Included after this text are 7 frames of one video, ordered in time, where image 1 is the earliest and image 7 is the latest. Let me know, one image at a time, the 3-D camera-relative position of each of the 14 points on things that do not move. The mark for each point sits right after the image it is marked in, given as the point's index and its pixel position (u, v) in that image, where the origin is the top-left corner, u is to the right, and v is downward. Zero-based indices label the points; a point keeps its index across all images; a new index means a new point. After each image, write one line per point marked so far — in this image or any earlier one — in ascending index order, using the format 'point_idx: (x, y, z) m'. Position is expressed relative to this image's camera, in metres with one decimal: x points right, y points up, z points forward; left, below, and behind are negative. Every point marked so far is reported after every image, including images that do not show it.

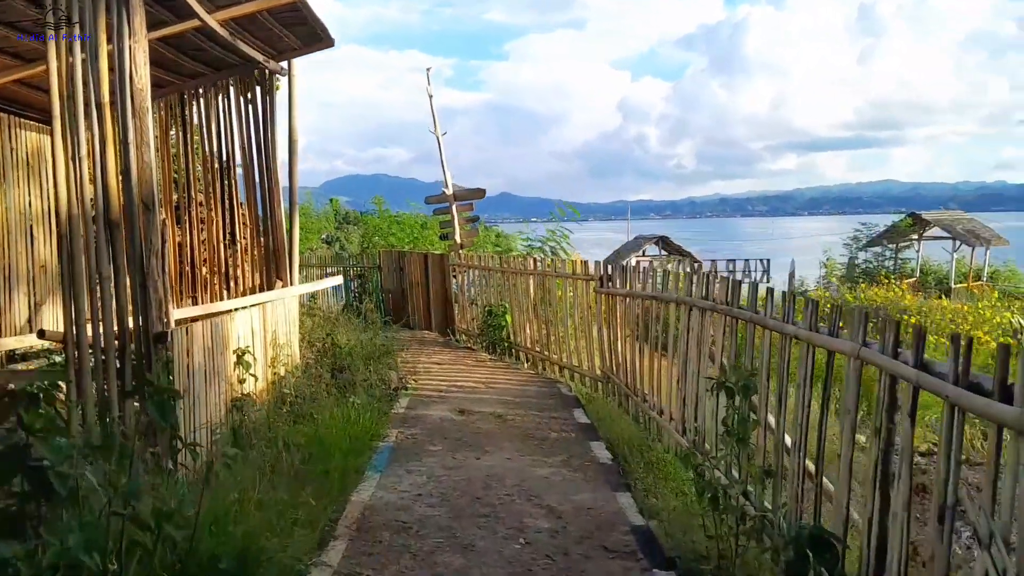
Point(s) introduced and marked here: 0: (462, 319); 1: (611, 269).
0: (-0.5, -0.3, +9.9) m
1: (+0.7, +0.1, +6.7) m
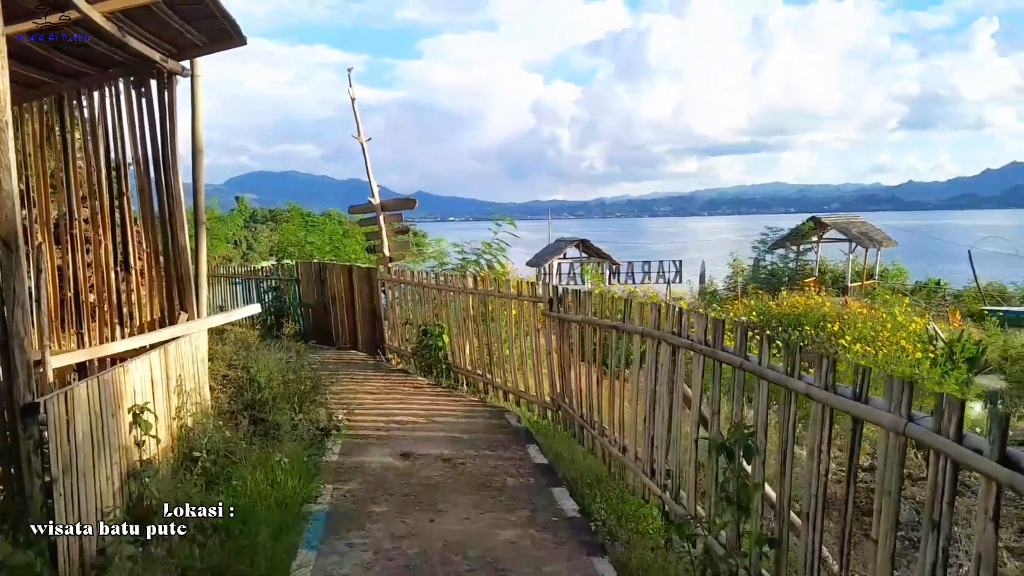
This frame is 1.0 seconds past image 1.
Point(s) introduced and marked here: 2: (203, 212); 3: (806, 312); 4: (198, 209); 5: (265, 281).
0: (-1.2, -0.5, +9.3) m
1: (+0.3, 0.0, +6.1) m
2: (-2.3, +0.5, +6.8) m
3: (+3.6, -0.3, +11.4) m
4: (-2.3, +0.6, +6.8) m
5: (-3.2, +0.1, +12.2) m
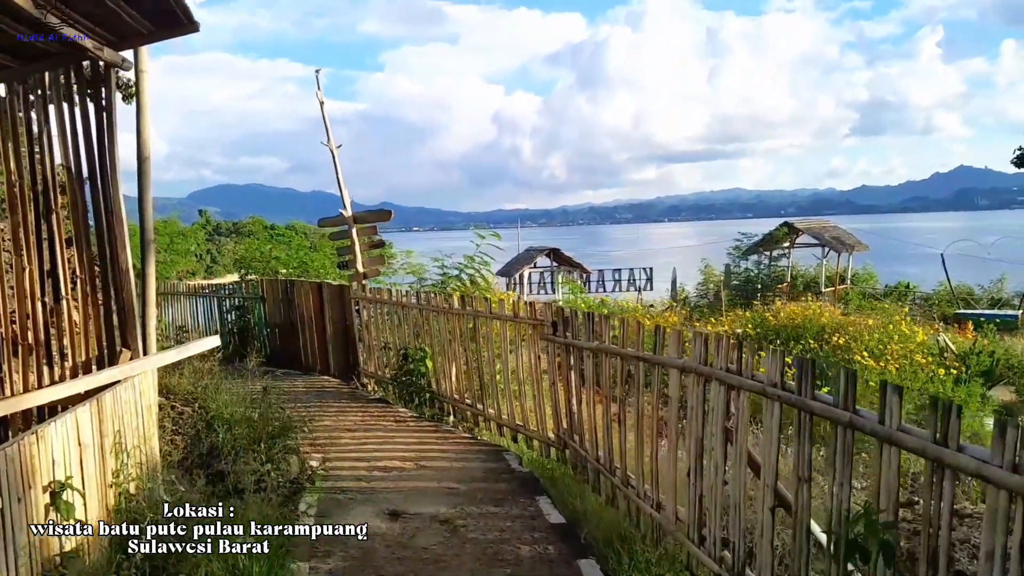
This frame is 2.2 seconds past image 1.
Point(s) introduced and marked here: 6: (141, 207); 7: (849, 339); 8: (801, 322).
0: (-1.3, -0.7, +8.5) m
1: (+0.3, -0.1, +5.4) m
2: (-2.3, +0.4, +6.0) m
3: (+3.4, -0.4, +10.7) m
4: (-2.4, +0.4, +6.0) m
5: (-3.4, -0.1, +11.3) m
6: (-2.4, +0.5, +6.0) m
7: (+3.5, -0.5, +9.6) m
8: (+3.4, -0.4, +10.9) m
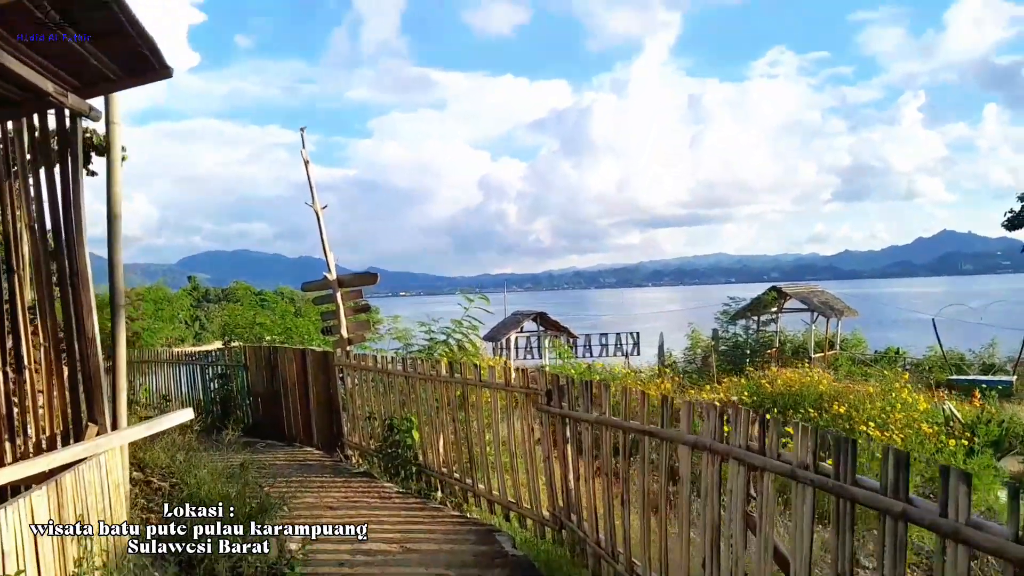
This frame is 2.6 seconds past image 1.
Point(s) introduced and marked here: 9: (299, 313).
0: (-1.4, -1.2, +8.1) m
1: (+0.2, -0.5, +5.1) m
2: (-2.4, 0.0, +5.7) m
3: (+3.3, -1.2, +10.5) m
4: (-2.4, 0.0, +5.7) m
5: (-3.6, -0.9, +10.9) m
6: (-2.5, +0.1, +5.8) m
7: (+3.4, -1.2, +9.3) m
8: (+3.3, -1.2, +10.6) m
9: (-3.1, -0.4, +13.4) m
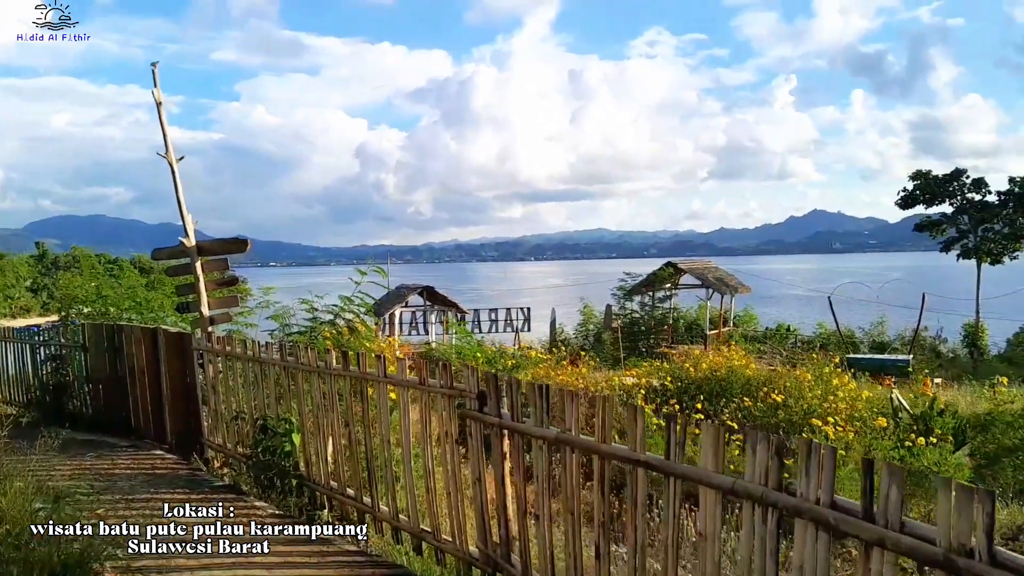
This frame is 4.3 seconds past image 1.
0: (-2.1, -1.0, +6.6) m
1: (-0.1, -0.4, +3.8) m
2: (-2.8, +0.1, +4.1) m
3: (+2.2, -0.9, +9.5) m
4: (-2.8, +0.2, +4.1) m
5: (-4.6, -0.6, +9.2) m
6: (-2.9, +0.3, +4.1) m
7: (+2.5, -1.0, +8.4) m
8: (+2.3, -0.9, +9.7) m
9: (-4.4, 0.0, +11.6) m
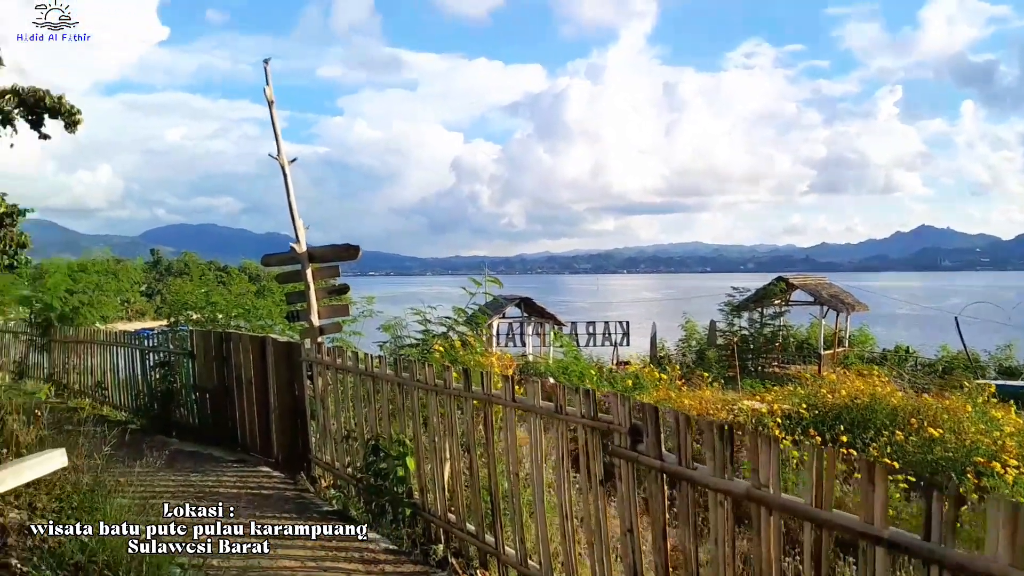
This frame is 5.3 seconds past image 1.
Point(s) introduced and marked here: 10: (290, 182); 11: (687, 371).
0: (-1.3, -1.1, +6.2) m
1: (+0.5, -0.4, +3.2) m
2: (-2.2, +0.1, +3.7) m
3: (+3.3, -1.1, +8.7) m
4: (-2.2, +0.2, +3.7) m
5: (-3.5, -0.6, +9.0) m
6: (-2.2, +0.3, +3.8) m
7: (+3.5, -1.1, +7.5) m
8: (+3.4, -1.1, +8.8) m
9: (-3.0, 0.0, +11.4) m
10: (-1.7, +0.8, +7.3) m
11: (+3.7, -1.7, +19.6) m
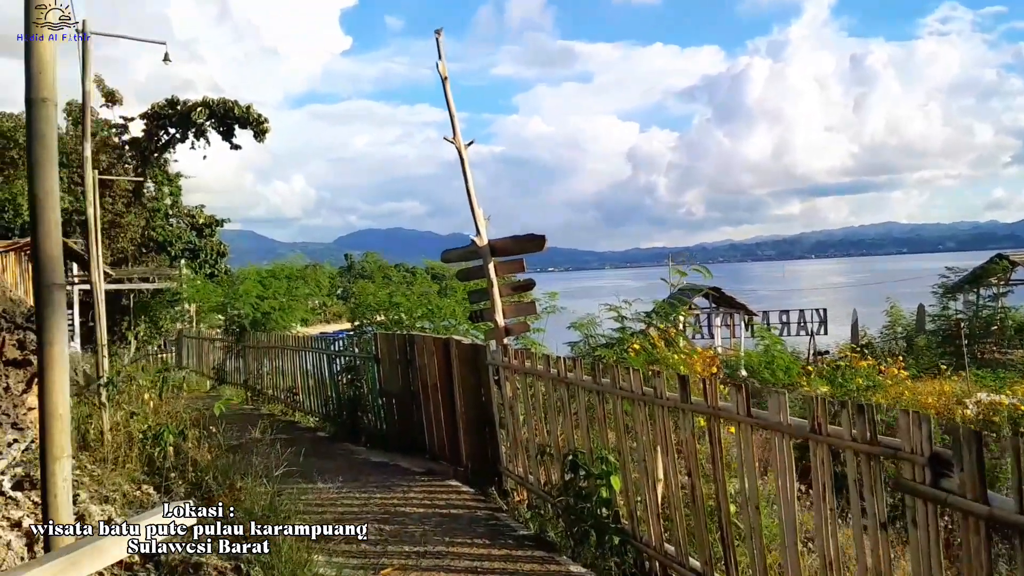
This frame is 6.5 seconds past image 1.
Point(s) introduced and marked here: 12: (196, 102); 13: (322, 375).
0: (0.0, -1.0, +5.6) m
1: (+1.1, -0.4, +2.3) m
2: (-1.4, +0.1, +3.4) m
3: (+5.0, -0.8, +7.1) m
4: (-1.4, +0.1, +3.4) m
5: (-1.7, -0.7, +8.7) m
6: (-1.5, +0.2, +3.4) m
7: (+4.9, -0.9, +6.0) m
8: (+5.1, -0.8, +7.3) m
9: (-0.8, 0.0, +11.0) m
10: (-0.3, +0.9, +6.8) m
11: (+7.5, -1.4, +17.8) m
12: (-4.5, +2.6, +13.3) m
13: (-2.0, -0.9, +9.4) m
